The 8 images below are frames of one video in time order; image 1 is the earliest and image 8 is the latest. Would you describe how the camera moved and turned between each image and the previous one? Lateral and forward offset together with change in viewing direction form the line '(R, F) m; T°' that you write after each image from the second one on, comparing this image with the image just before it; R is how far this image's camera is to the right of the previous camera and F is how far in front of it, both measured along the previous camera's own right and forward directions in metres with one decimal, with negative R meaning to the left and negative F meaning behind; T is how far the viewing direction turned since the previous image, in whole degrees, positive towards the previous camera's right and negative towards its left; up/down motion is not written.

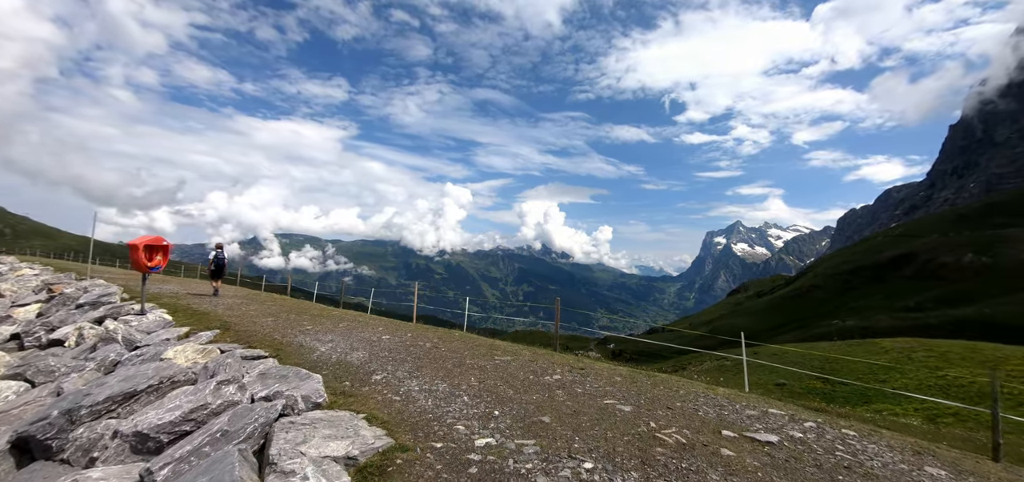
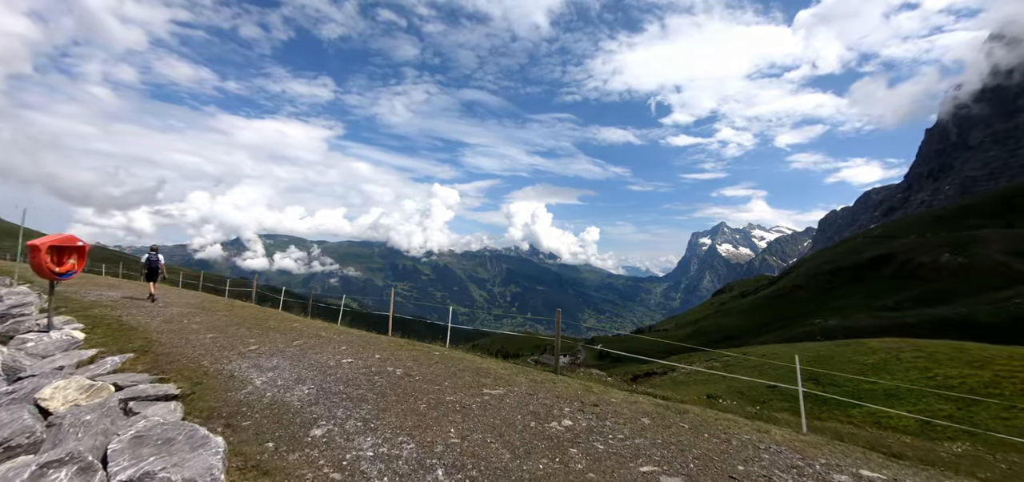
(-0.1, +1.7) m; +2°
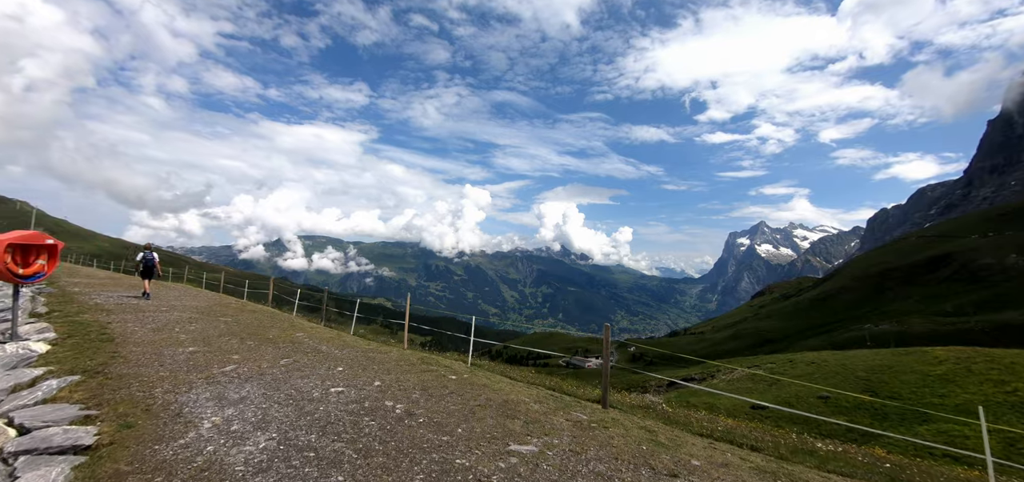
(-0.1, +1.8) m; -4°
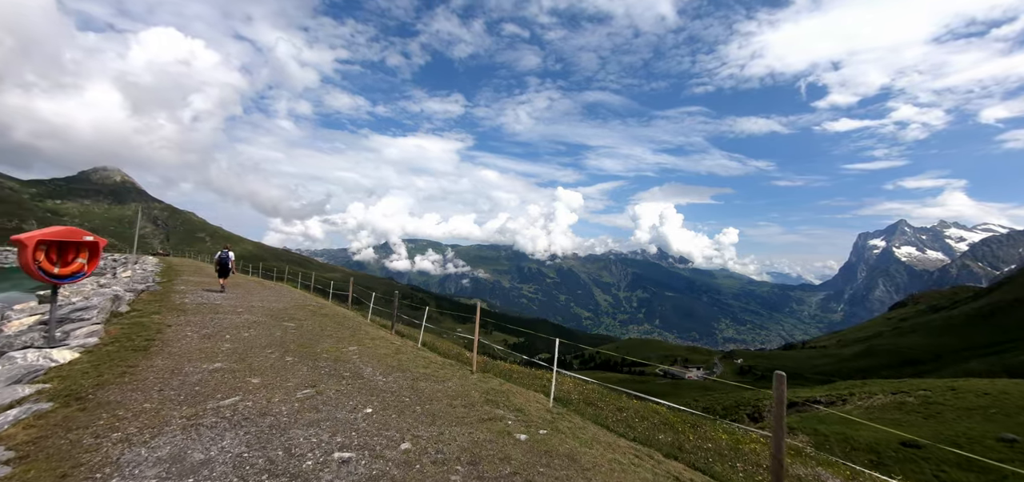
(-0.1, +2.3) m; -12°
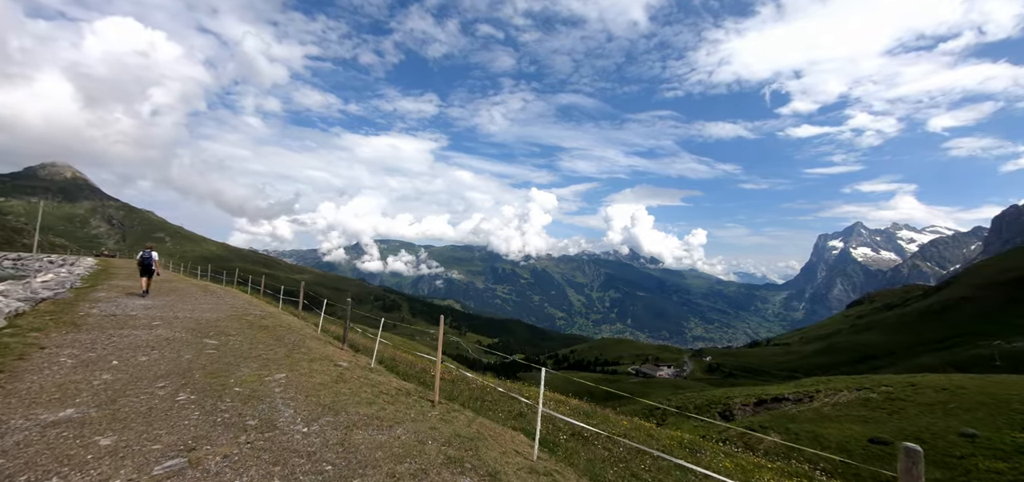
(-0.9, +1.0) m; +3°
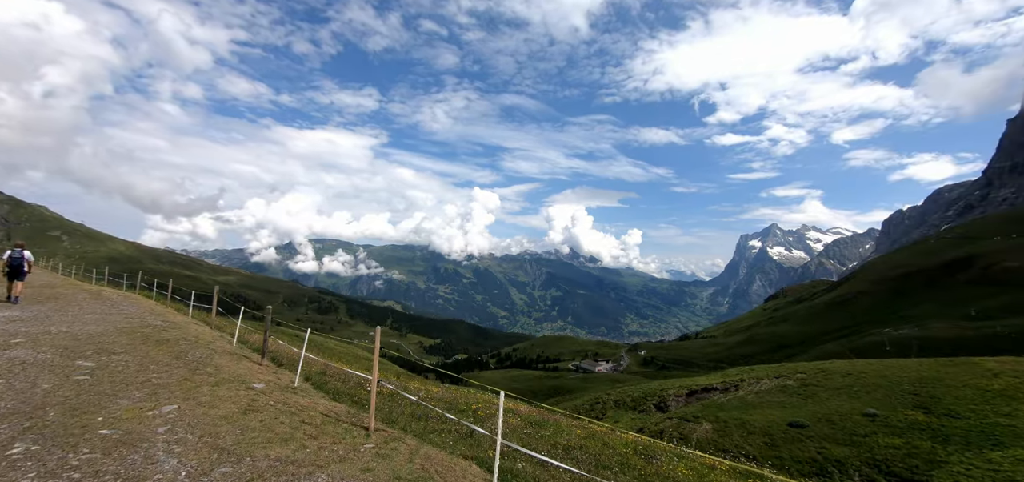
(-0.9, +0.6) m; +8°
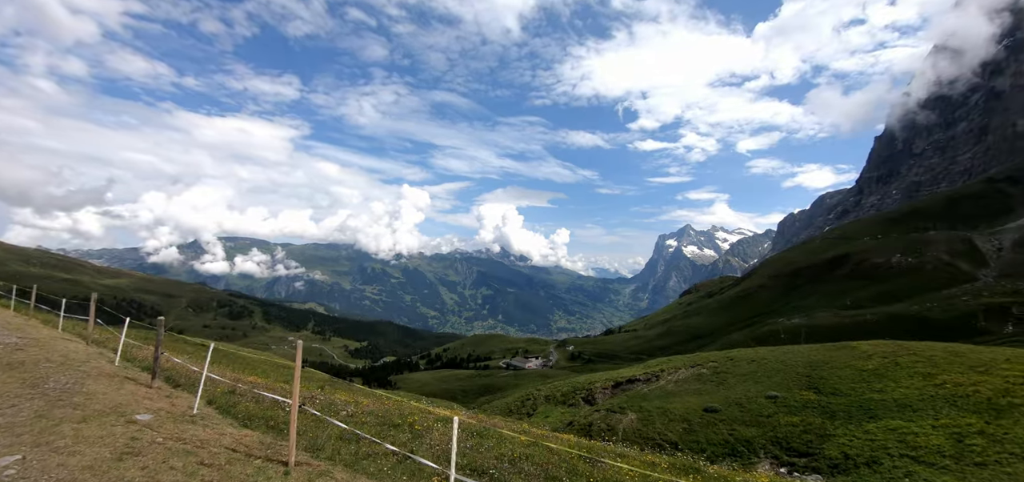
(-1.0, +0.1) m; +9°
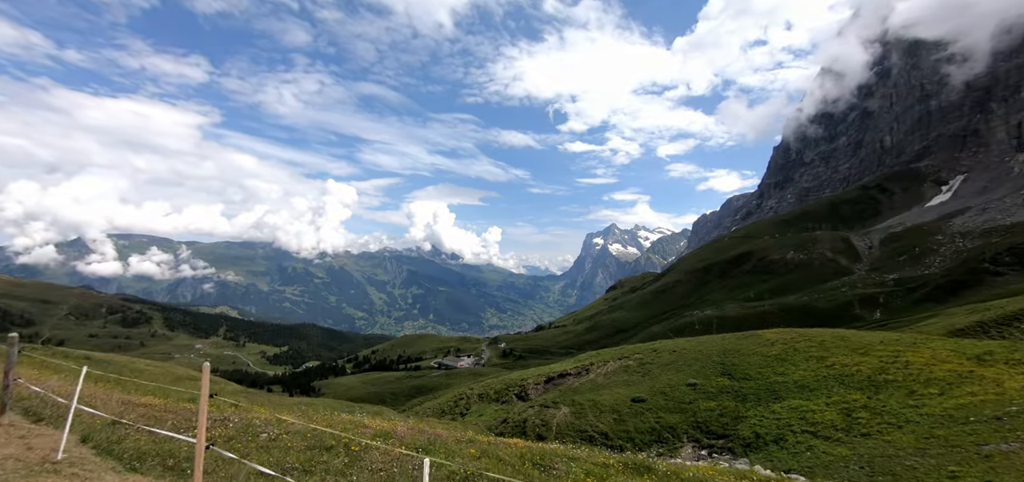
(-0.6, +0.6) m; +9°
